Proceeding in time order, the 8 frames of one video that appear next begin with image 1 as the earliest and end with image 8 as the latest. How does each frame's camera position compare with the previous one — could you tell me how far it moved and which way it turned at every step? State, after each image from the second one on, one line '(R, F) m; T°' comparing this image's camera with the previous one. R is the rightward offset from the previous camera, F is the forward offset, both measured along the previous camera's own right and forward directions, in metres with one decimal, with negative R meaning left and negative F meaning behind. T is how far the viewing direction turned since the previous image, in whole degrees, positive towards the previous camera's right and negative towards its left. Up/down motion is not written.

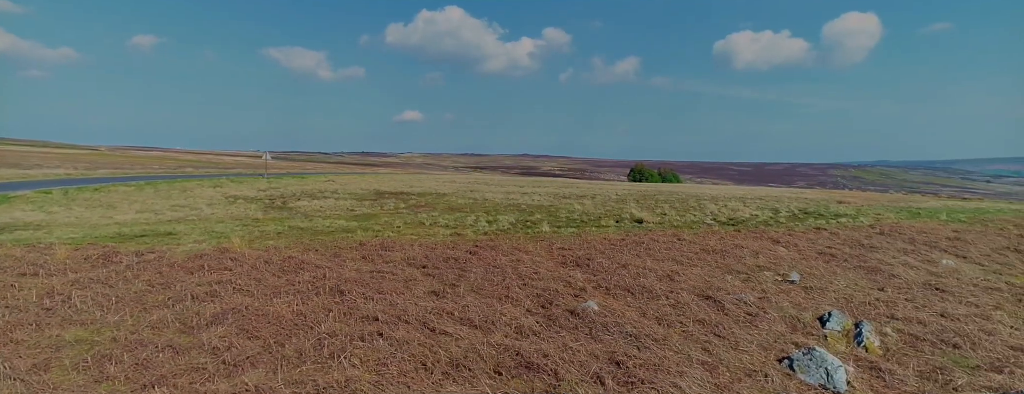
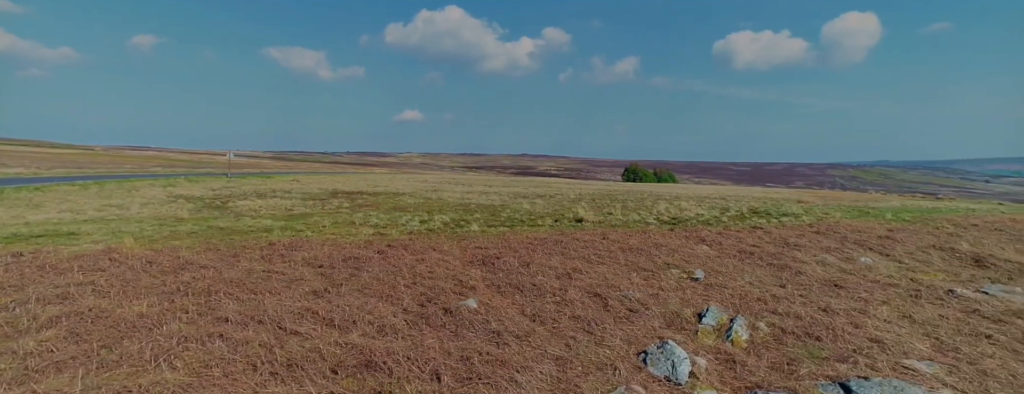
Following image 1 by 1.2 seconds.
(+1.3, 0.0) m; +3°
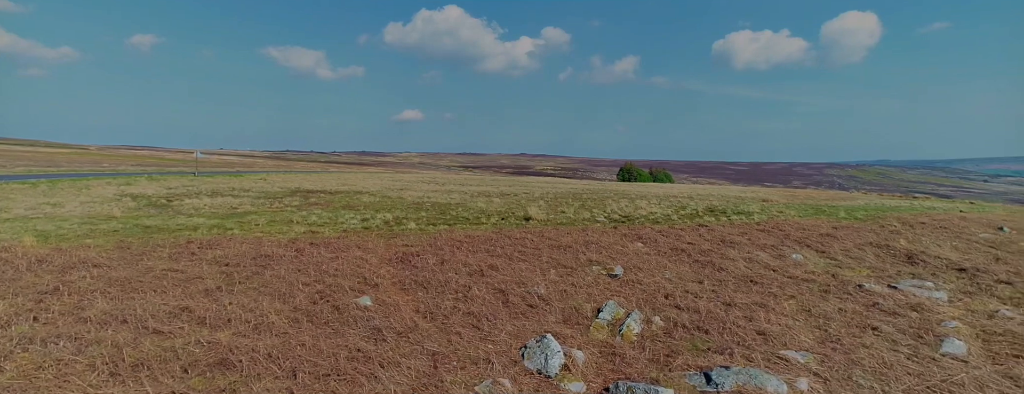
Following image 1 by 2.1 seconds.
(+1.1, 0.0) m; +3°
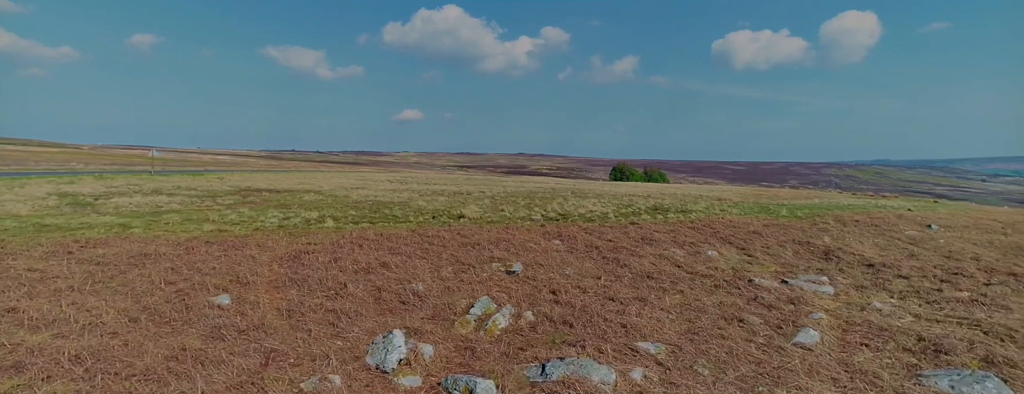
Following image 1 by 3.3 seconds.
(+1.4, -0.1) m; +4°
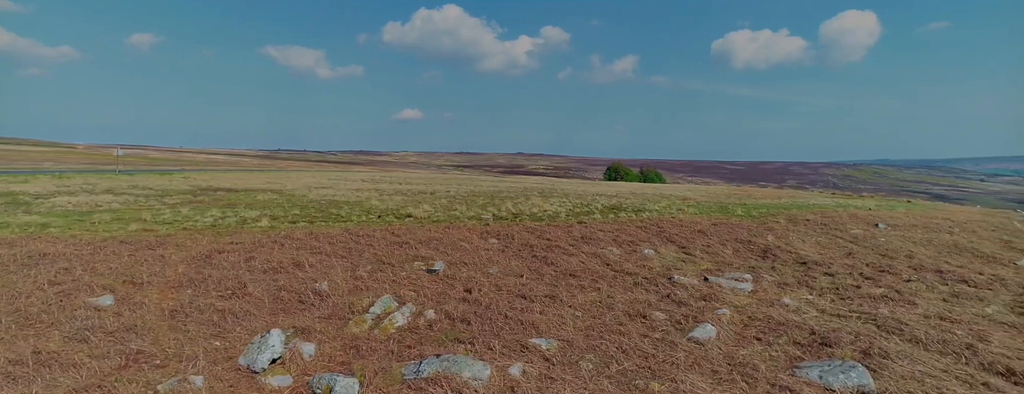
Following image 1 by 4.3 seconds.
(+1.1, -0.1) m; +3°
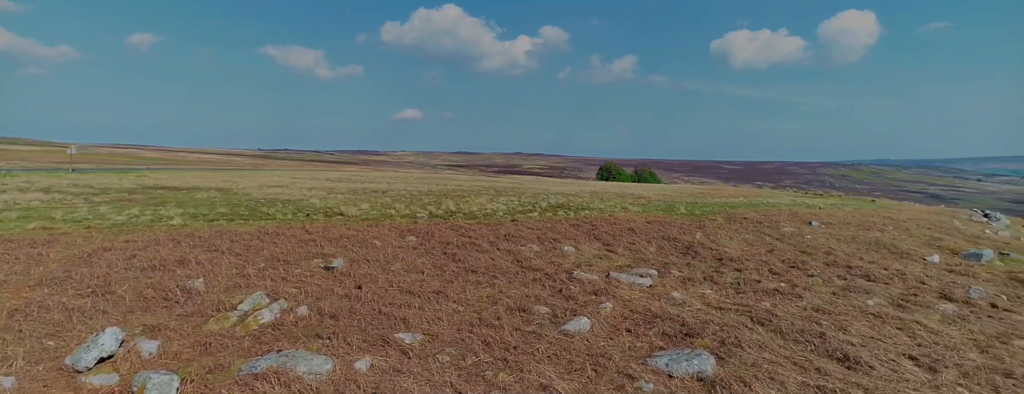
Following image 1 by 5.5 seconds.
(+1.4, -0.2) m; +4°
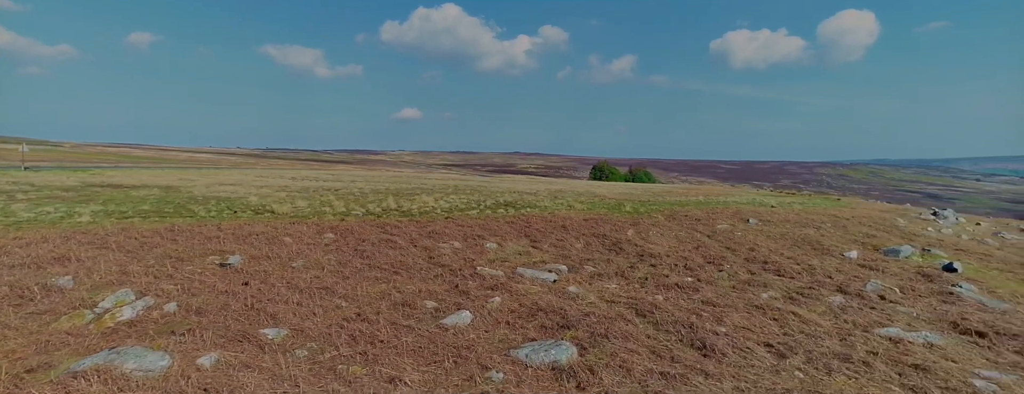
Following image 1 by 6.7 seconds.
(+1.3, -0.2) m; +4°
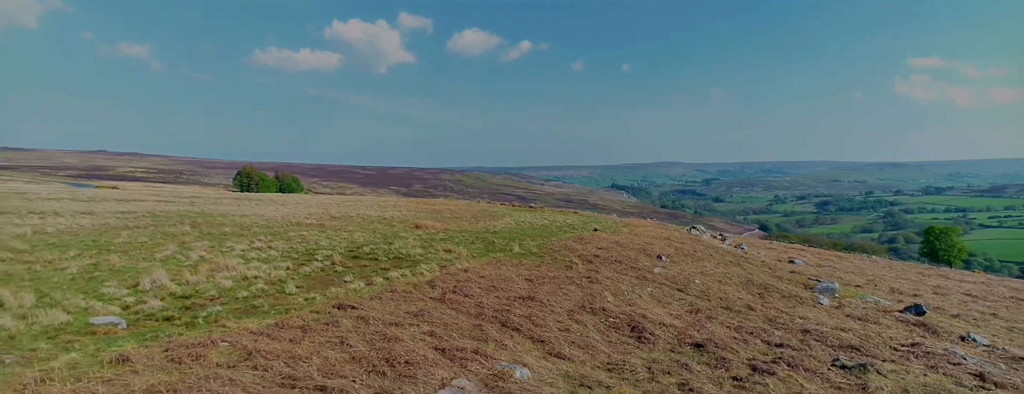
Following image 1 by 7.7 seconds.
(+3.1, -3.4) m; +1°
